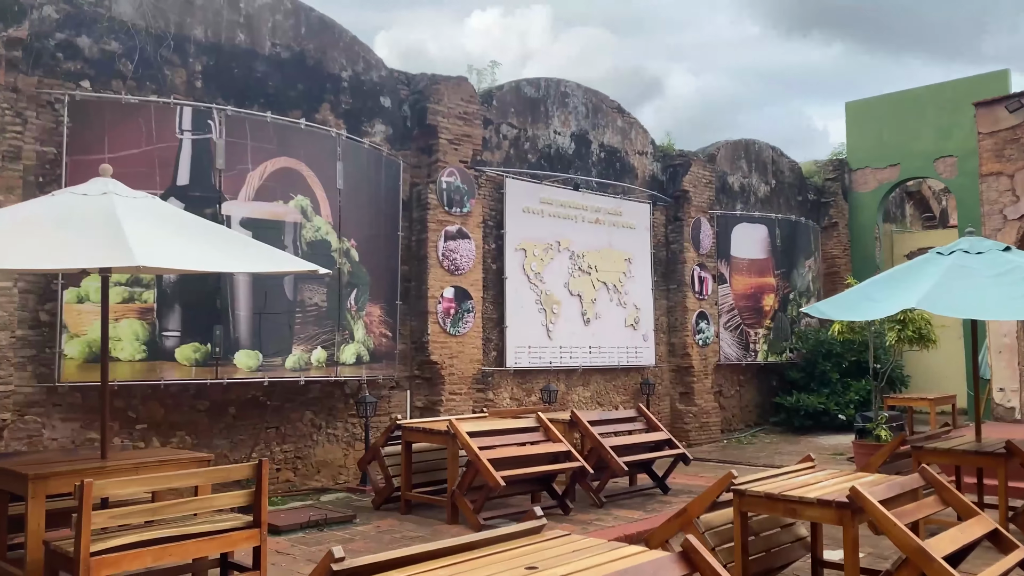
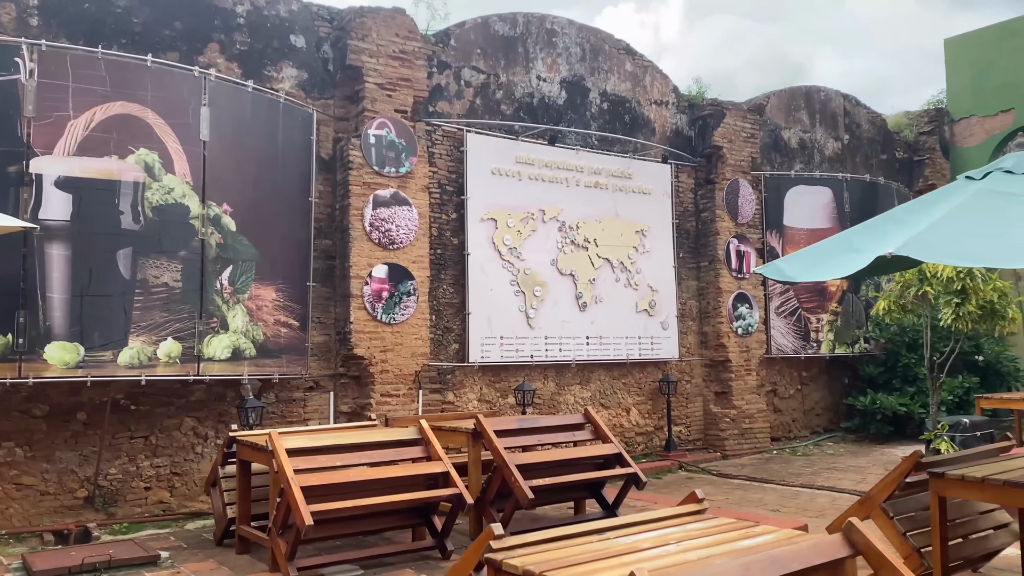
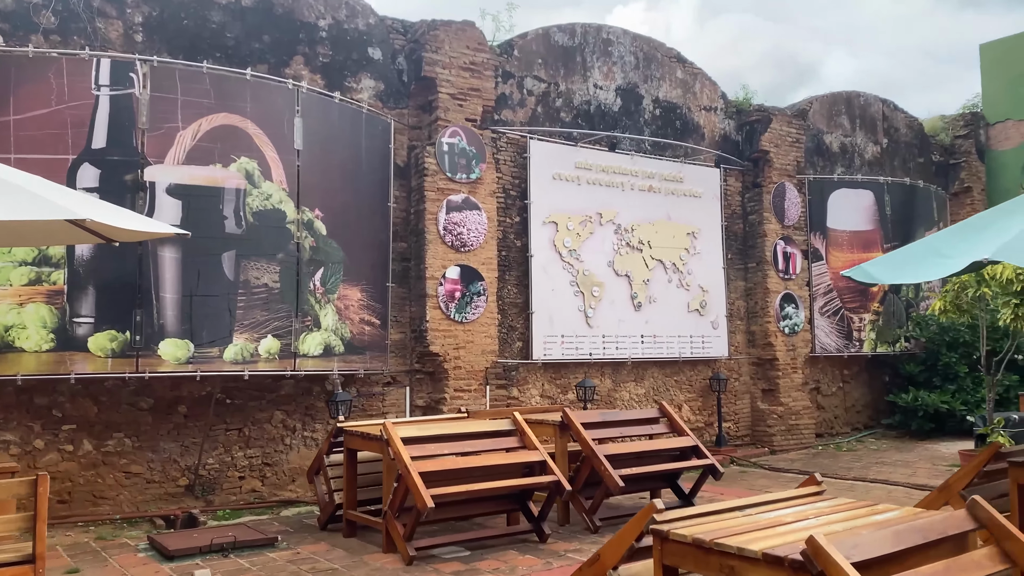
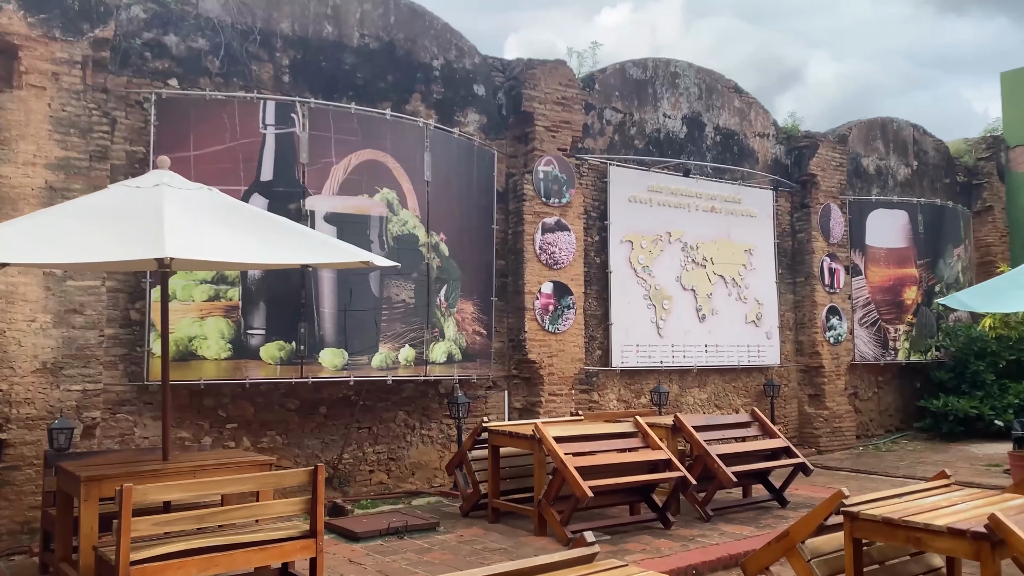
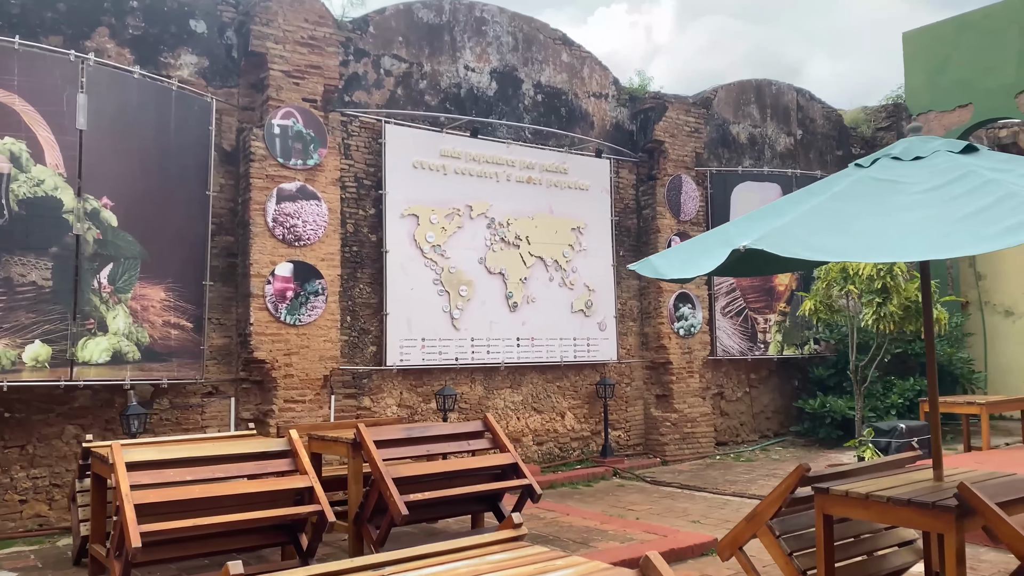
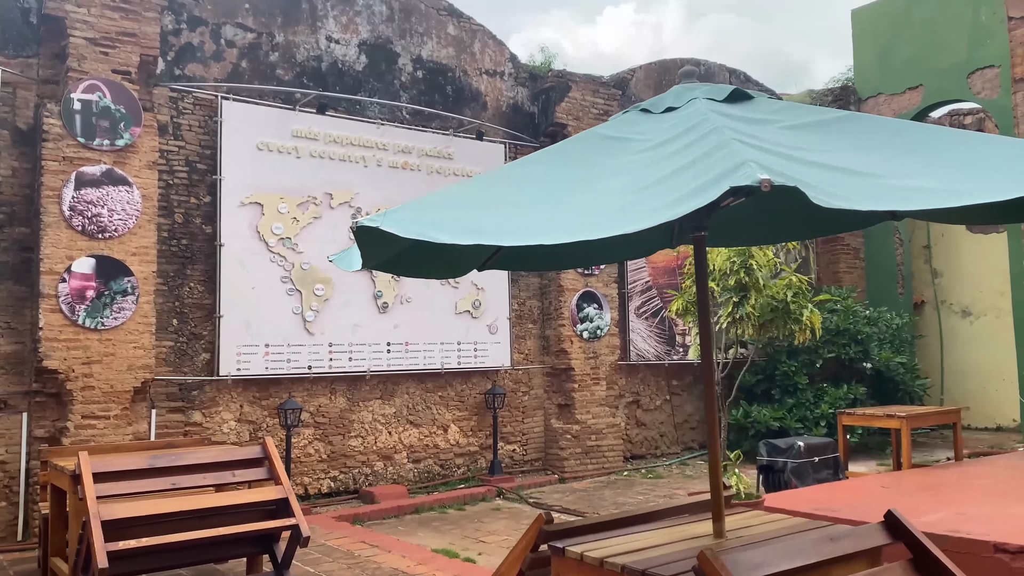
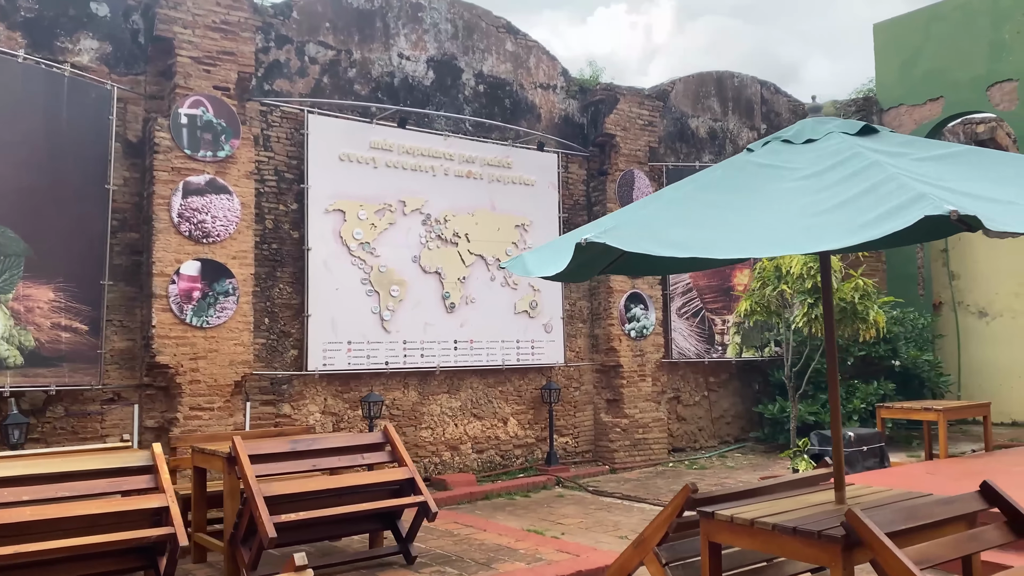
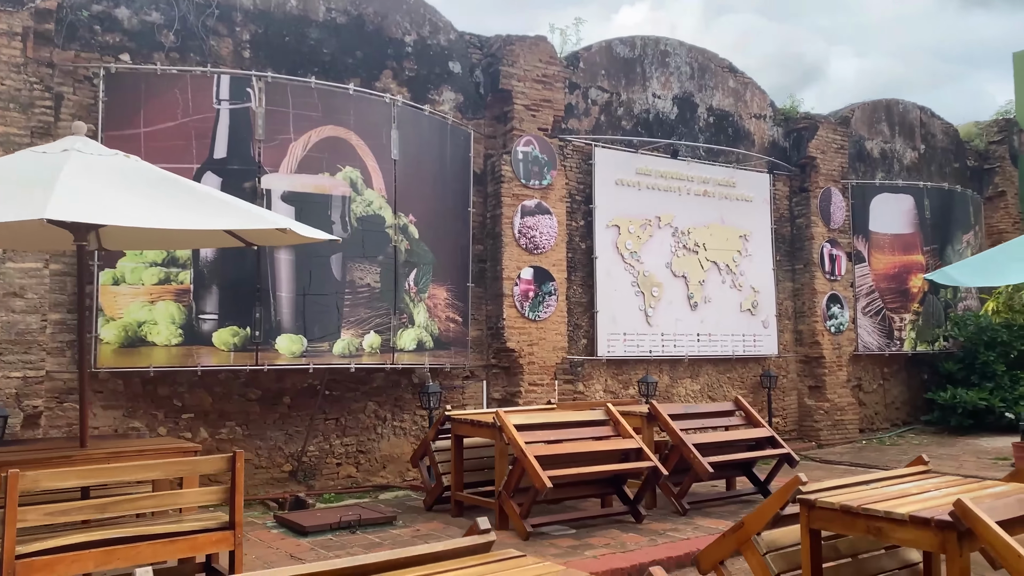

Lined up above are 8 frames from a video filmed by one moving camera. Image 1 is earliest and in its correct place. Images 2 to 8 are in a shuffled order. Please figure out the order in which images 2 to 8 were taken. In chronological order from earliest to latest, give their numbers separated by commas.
4, 8, 3, 2, 5, 7, 6
